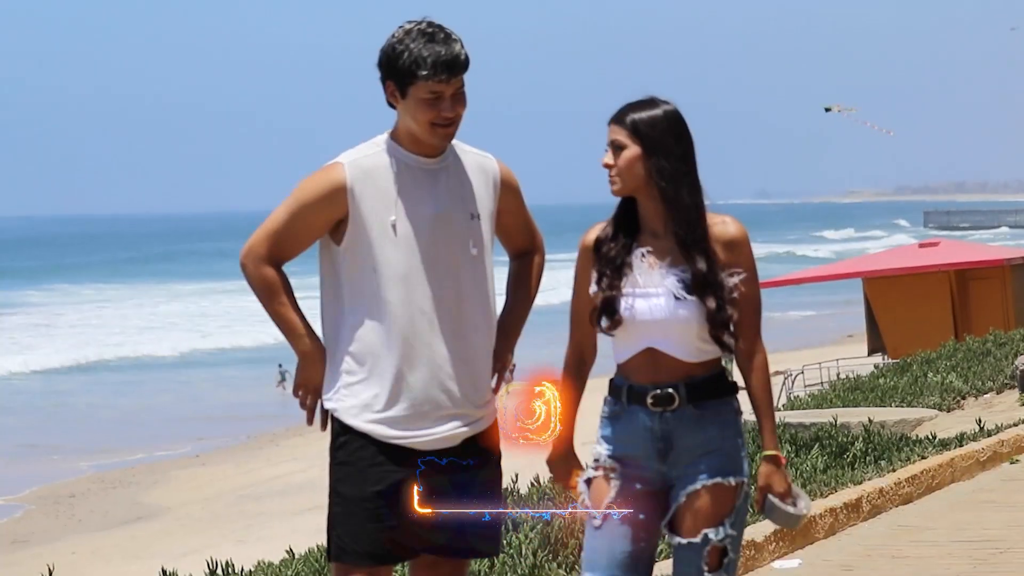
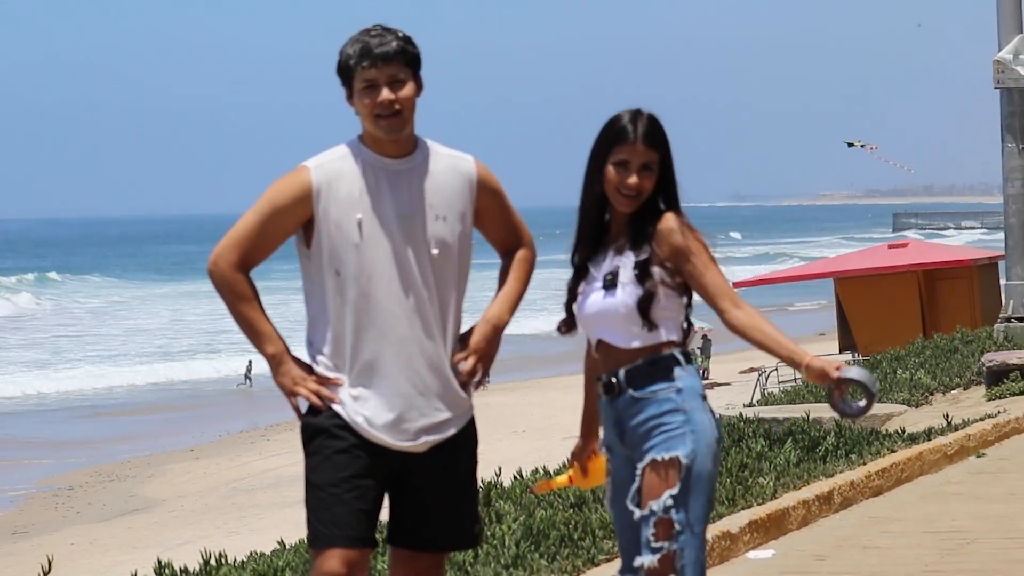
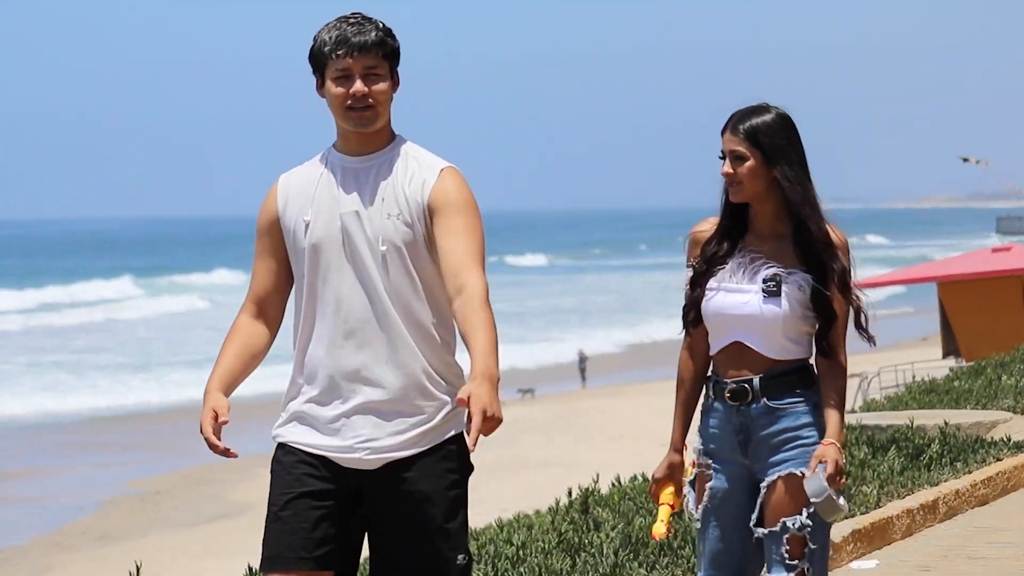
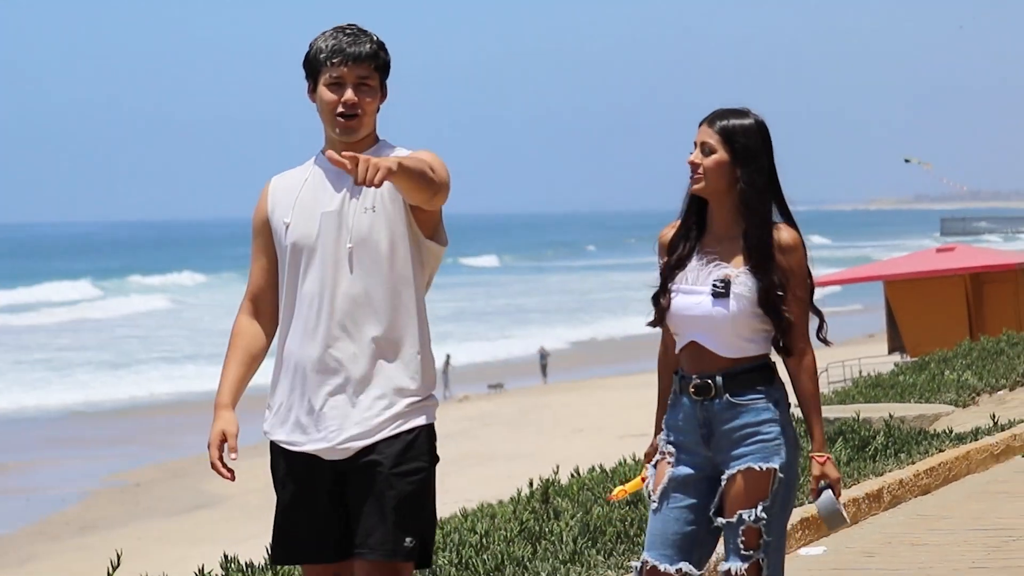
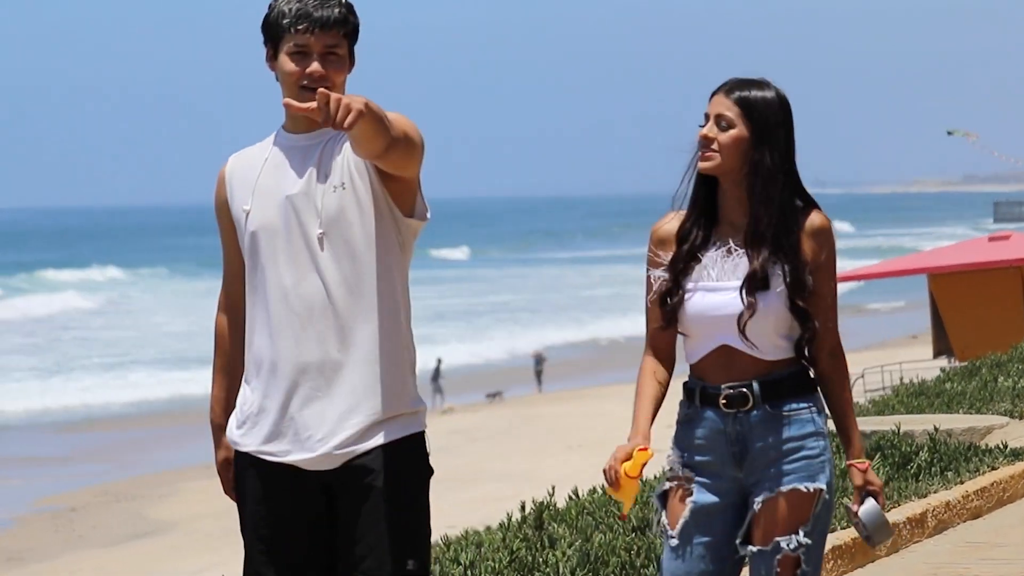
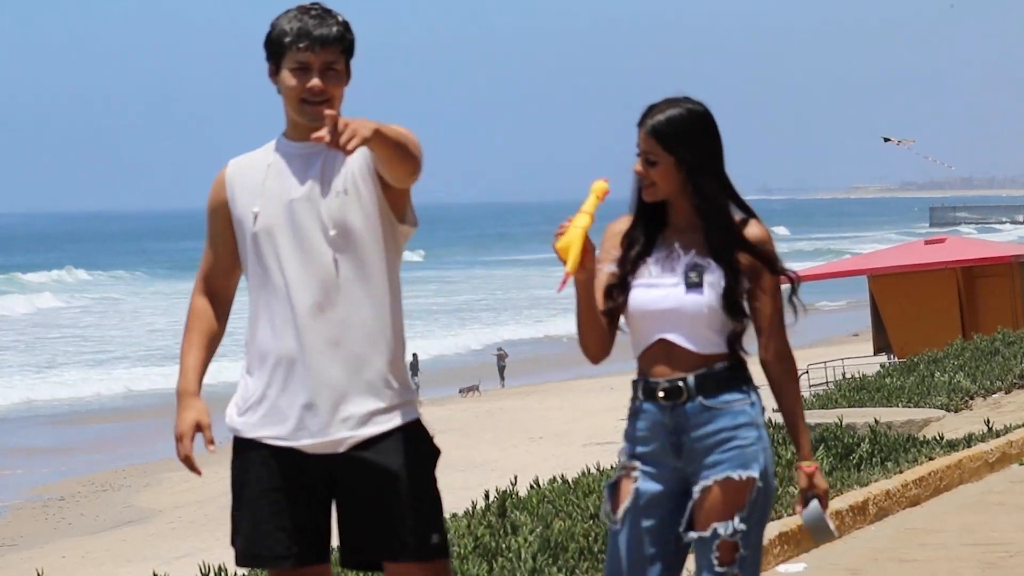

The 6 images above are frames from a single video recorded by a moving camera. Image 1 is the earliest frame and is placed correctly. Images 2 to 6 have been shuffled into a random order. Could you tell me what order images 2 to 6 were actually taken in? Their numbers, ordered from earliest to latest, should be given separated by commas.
2, 6, 5, 4, 3
